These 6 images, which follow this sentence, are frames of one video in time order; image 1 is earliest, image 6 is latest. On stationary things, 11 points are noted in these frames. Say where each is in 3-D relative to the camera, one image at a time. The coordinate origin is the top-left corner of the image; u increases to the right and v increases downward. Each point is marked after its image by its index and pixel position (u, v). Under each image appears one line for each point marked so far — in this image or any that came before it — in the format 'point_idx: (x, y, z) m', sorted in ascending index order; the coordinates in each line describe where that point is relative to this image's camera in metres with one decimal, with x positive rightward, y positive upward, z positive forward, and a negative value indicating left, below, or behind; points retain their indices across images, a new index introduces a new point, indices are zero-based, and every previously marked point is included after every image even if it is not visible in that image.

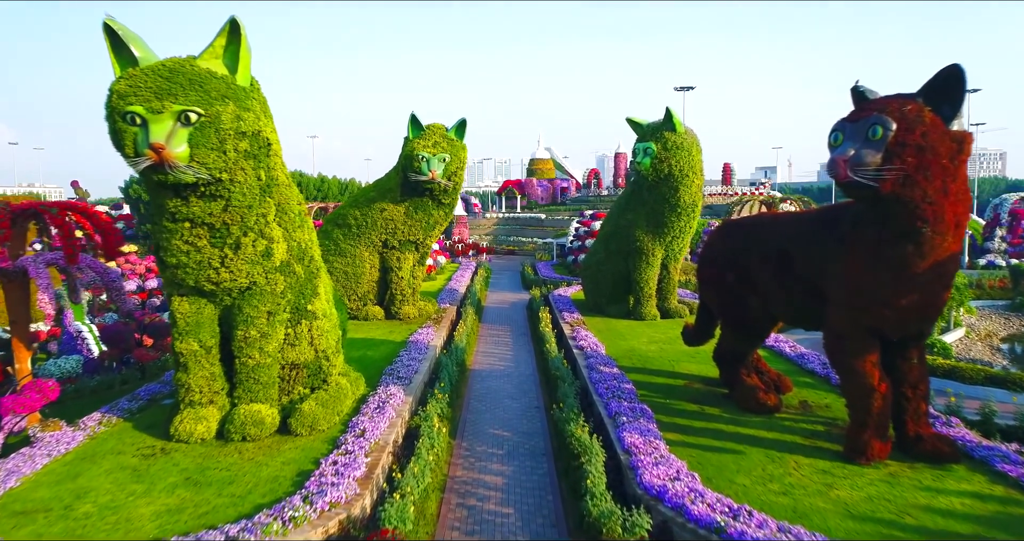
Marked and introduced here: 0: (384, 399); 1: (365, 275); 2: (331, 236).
0: (-1.1, -1.1, +6.5) m
1: (-2.2, -0.1, +11.1) m
2: (-2.6, +0.5, +11.2) m
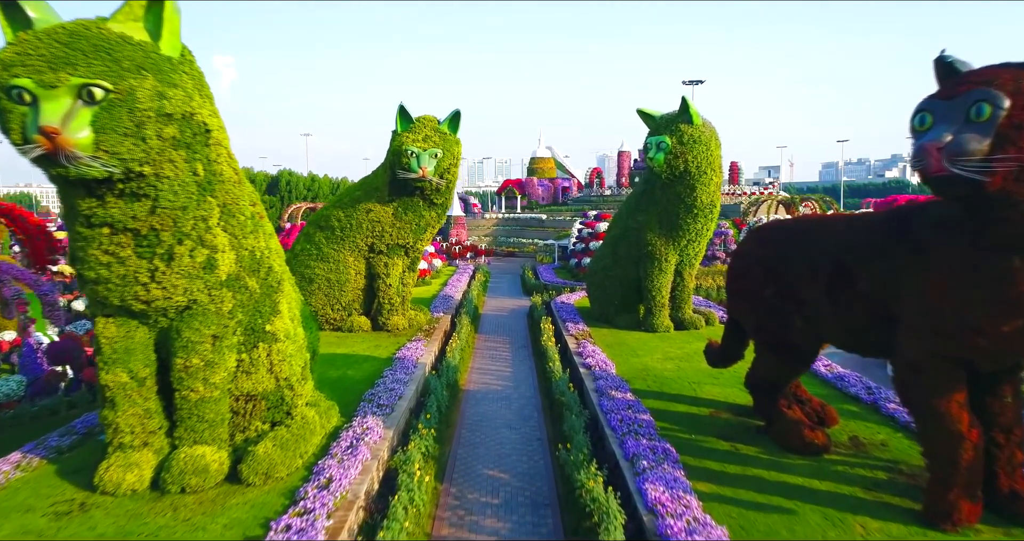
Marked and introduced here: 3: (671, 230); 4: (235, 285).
0: (-1.1, -1.2, +5.5) m
1: (-2.2, -0.2, +10.1) m
2: (-2.7, +0.4, +10.2) m
3: (+2.0, +0.5, +9.6) m
4: (-1.7, -0.1, +4.7) m
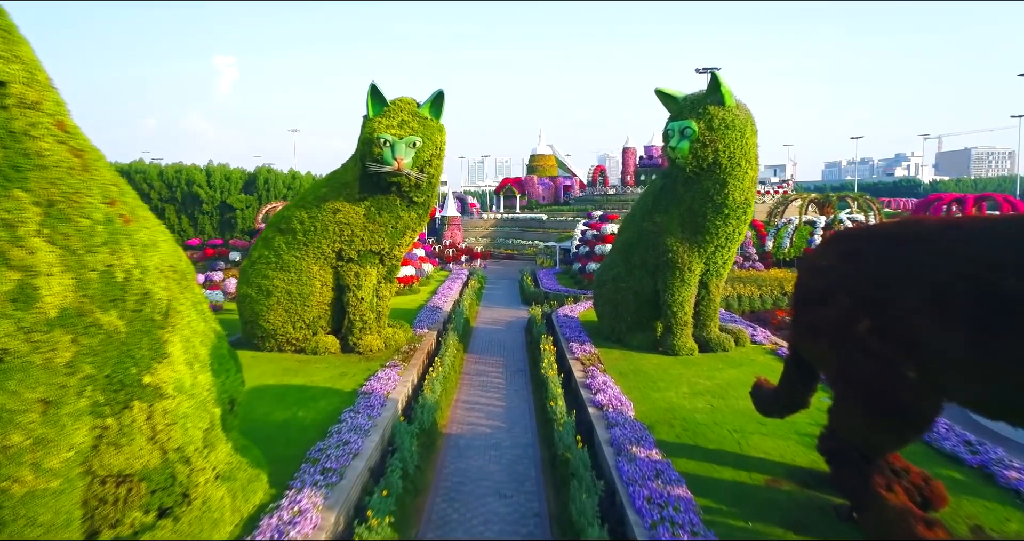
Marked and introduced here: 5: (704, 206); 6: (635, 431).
0: (-1.2, -1.3, +4.0) m
1: (-2.2, -0.3, +8.6) m
2: (-2.7, +0.3, +8.6) m
3: (+1.9, +0.4, +8.0) m
4: (-1.8, -0.2, +3.1) m
5: (+2.0, +0.7, +7.8) m
6: (+0.9, -1.2, +5.5) m
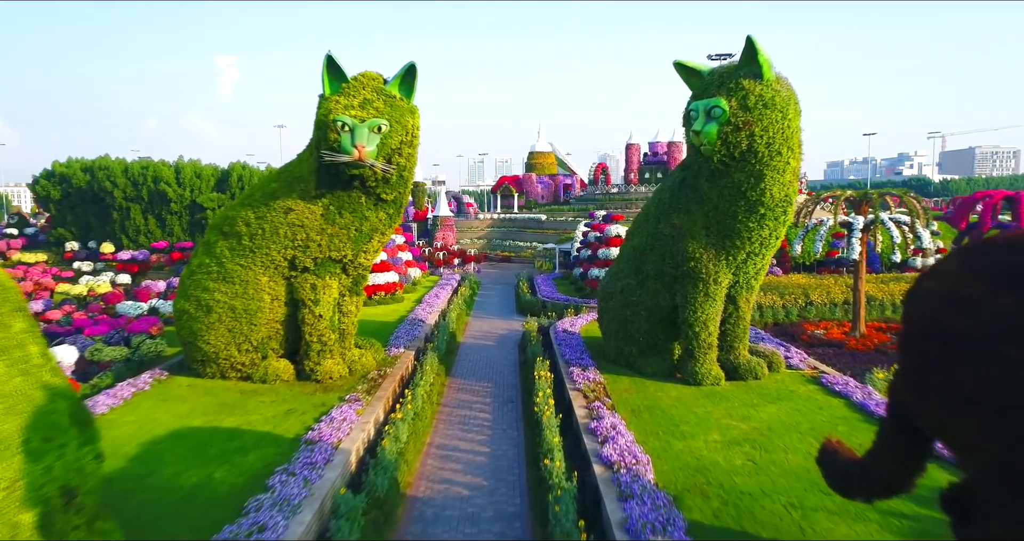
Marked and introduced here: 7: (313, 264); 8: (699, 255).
0: (-1.3, -1.4, +2.5) m
1: (-2.3, -0.4, +7.1) m
2: (-2.8, +0.2, +7.2) m
3: (+1.8, +0.3, +6.5) m
4: (-1.9, -0.3, +1.7) m
5: (+1.9, +0.6, +6.4) m
6: (+0.8, -1.3, +4.1) m
7: (-1.9, +0.1, +7.1) m
8: (+1.6, +0.1, +6.6) m
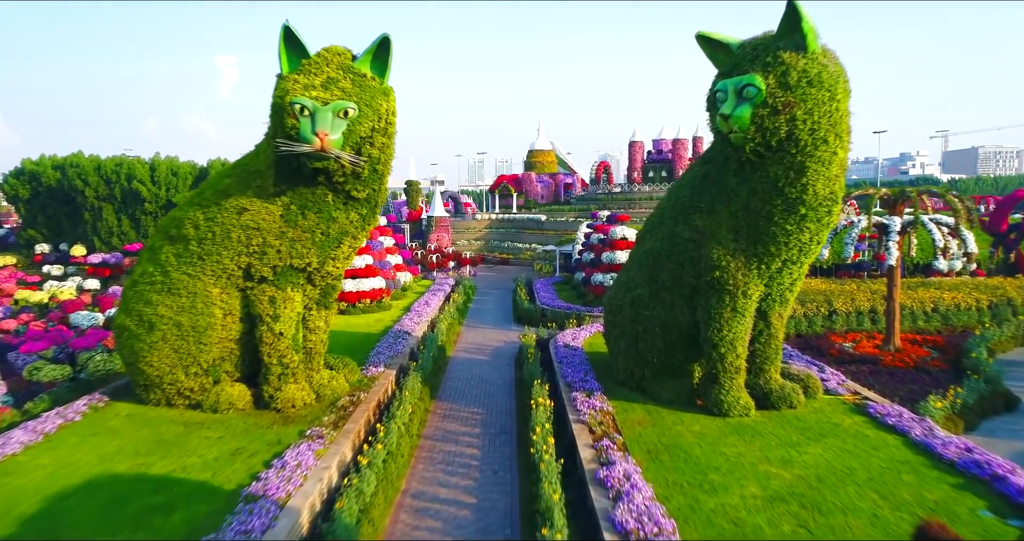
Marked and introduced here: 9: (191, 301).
0: (-1.4, -1.5, +1.5) m
1: (-2.4, -0.5, +6.1) m
2: (-2.9, +0.1, +6.1) m
3: (+1.8, +0.2, +5.5) m
4: (-2.0, -0.4, +0.7) m
5: (+1.8, +0.5, +5.3) m
6: (+0.7, -1.3, +3.0) m
7: (-1.9, 0.0, +6.1) m
8: (+1.6, +0.1, +5.6) m
9: (-2.5, -0.2, +6.0) m
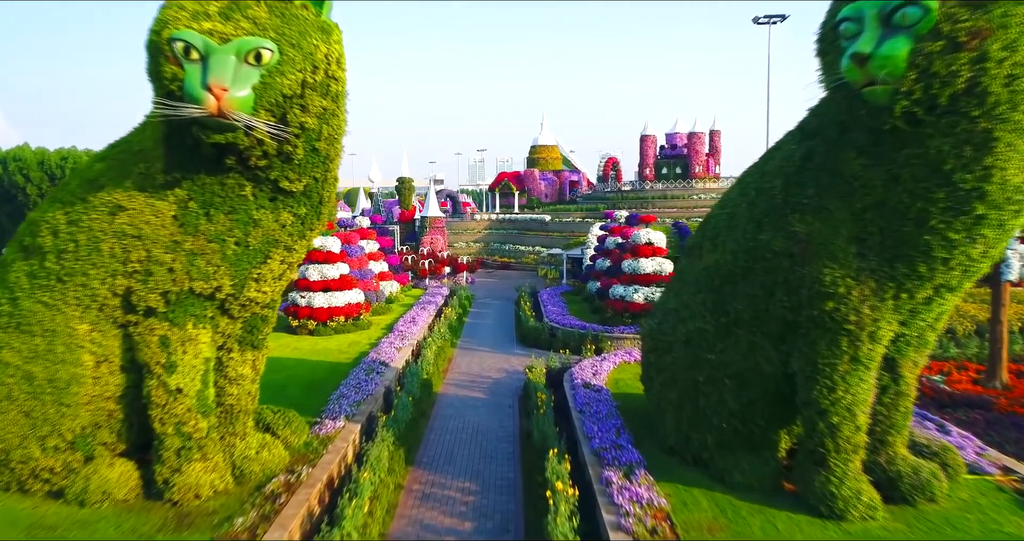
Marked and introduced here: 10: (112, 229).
0: (-1.3, -1.7, -0.5) m
1: (-2.4, -0.6, +4.1) m
2: (-2.9, -0.1, +4.2) m
3: (+1.8, +0.1, +3.6) m
4: (-1.9, -0.6, -1.3) m
5: (+1.8, +0.3, +3.4) m
6: (+0.8, -1.5, +1.1) m
7: (-1.9, -0.2, +4.1) m
8: (+1.6, -0.1, +3.6) m
9: (-2.5, -0.4, +4.0) m
10: (-2.1, +0.2, +4.0) m
